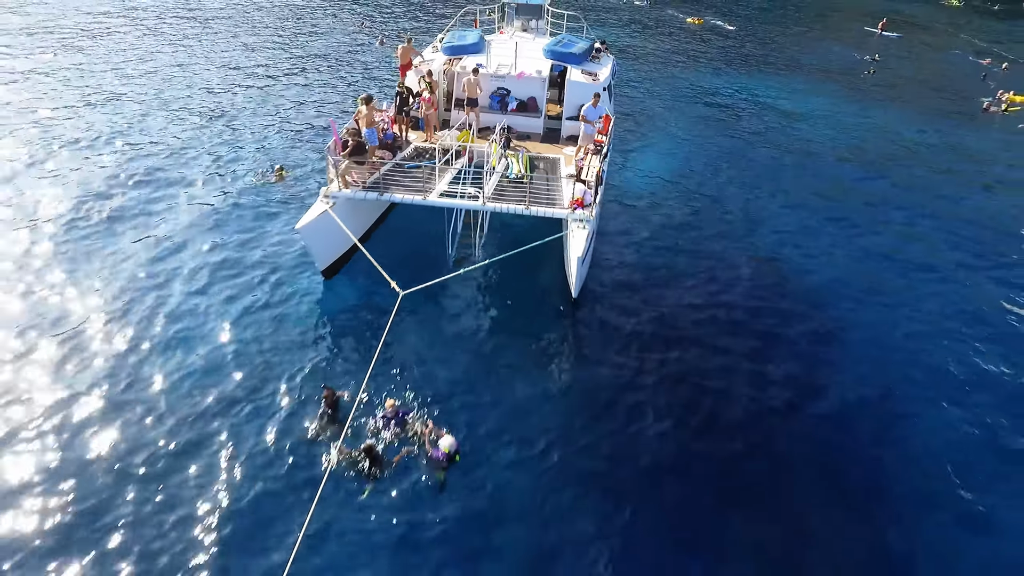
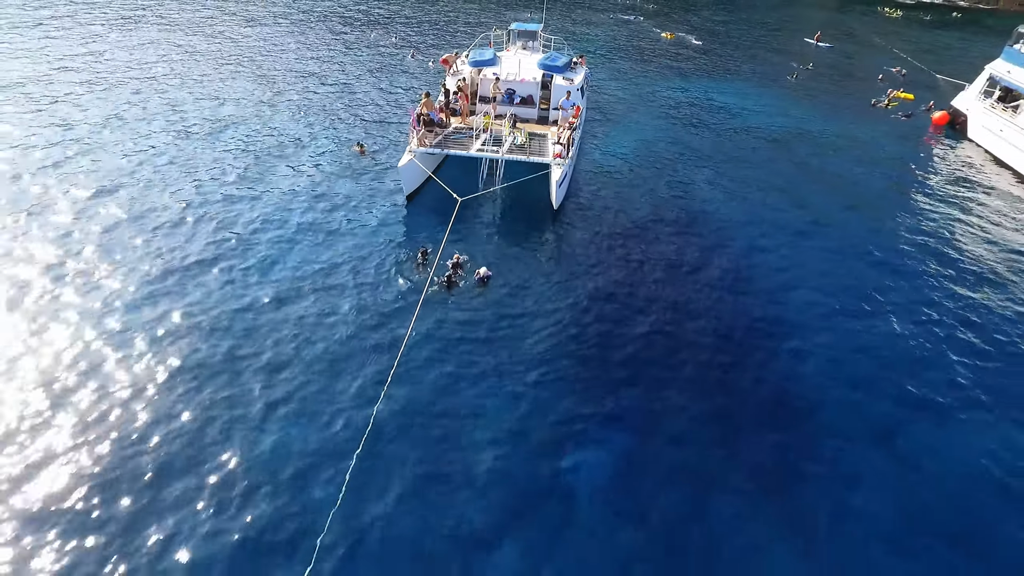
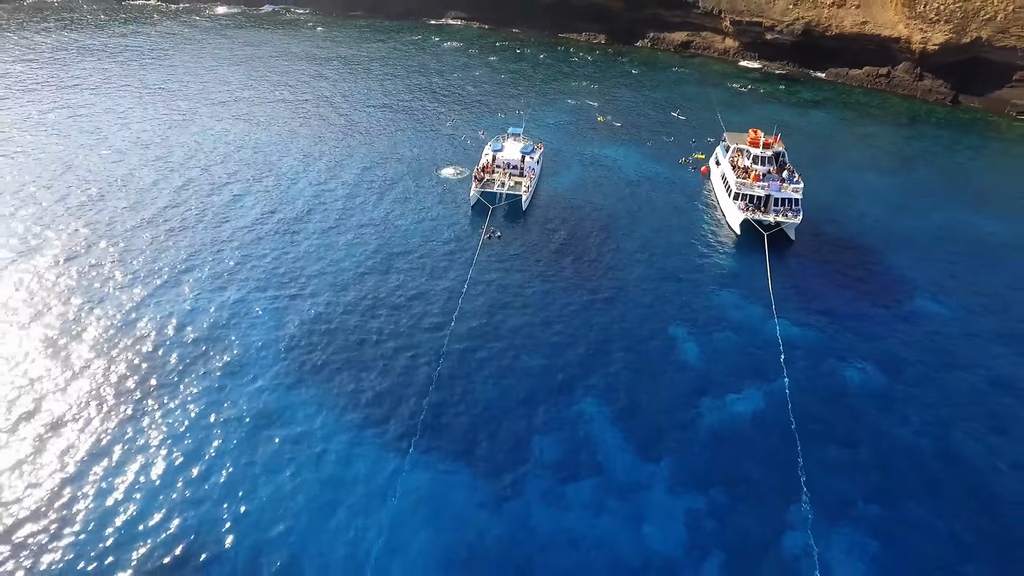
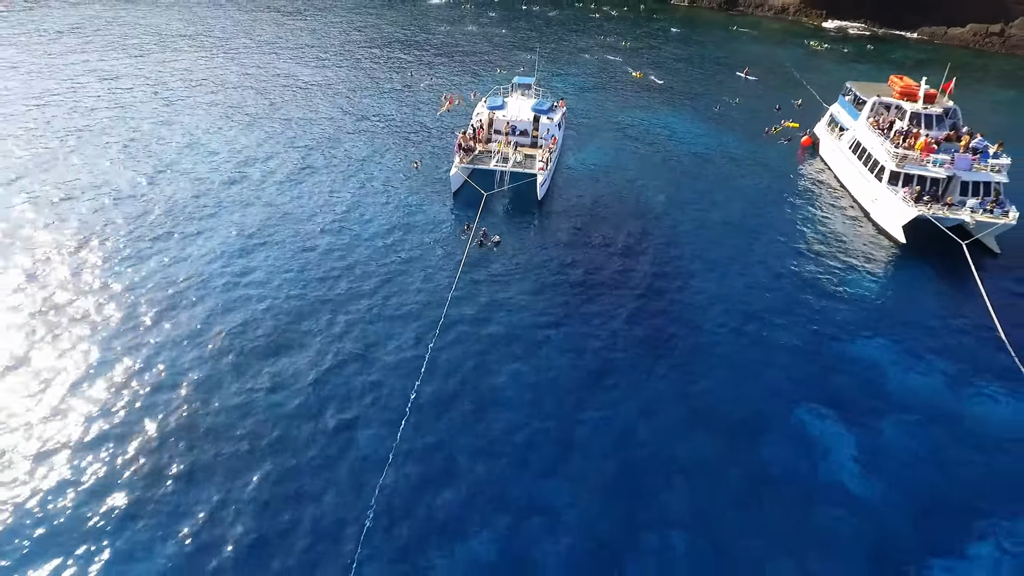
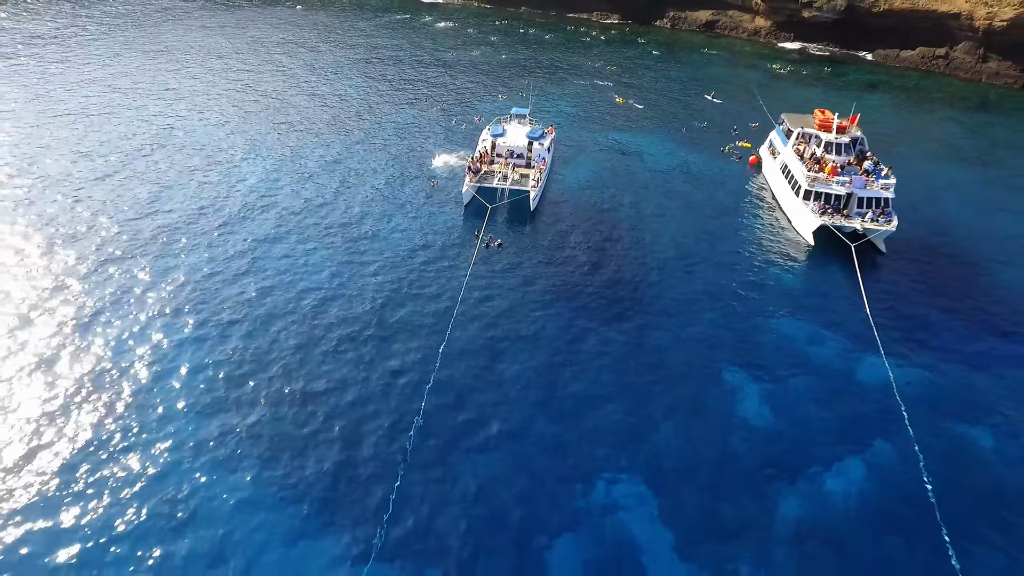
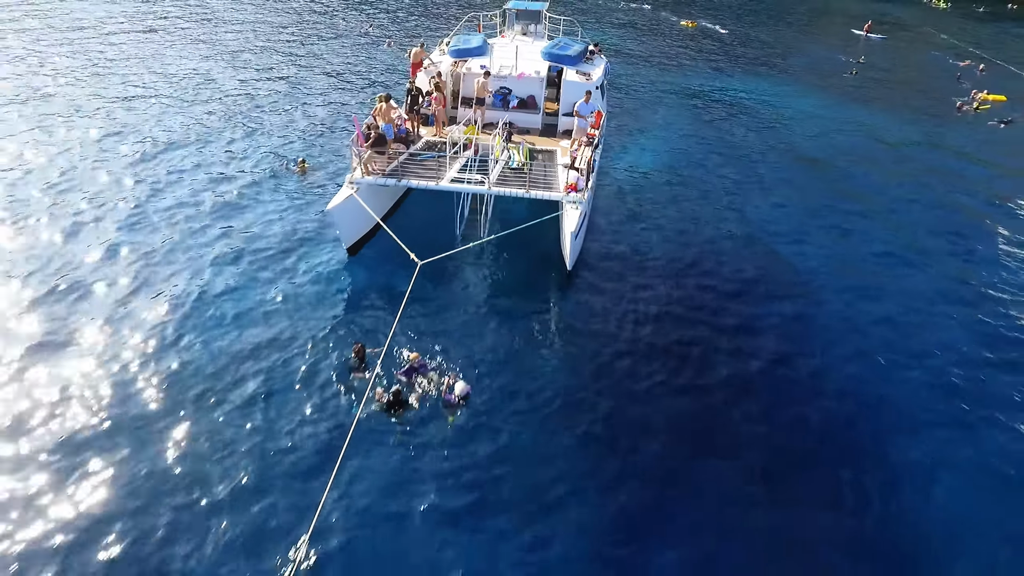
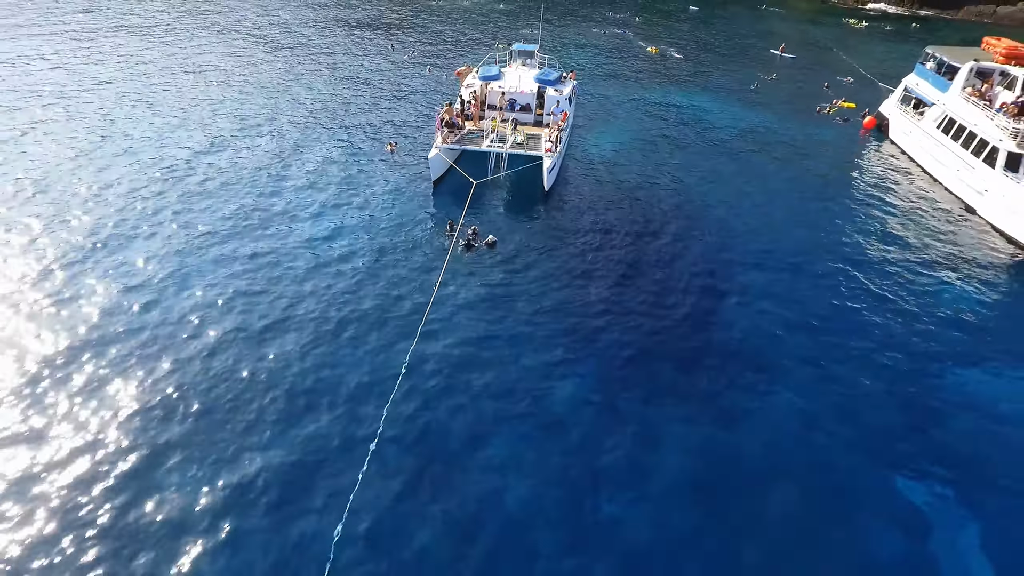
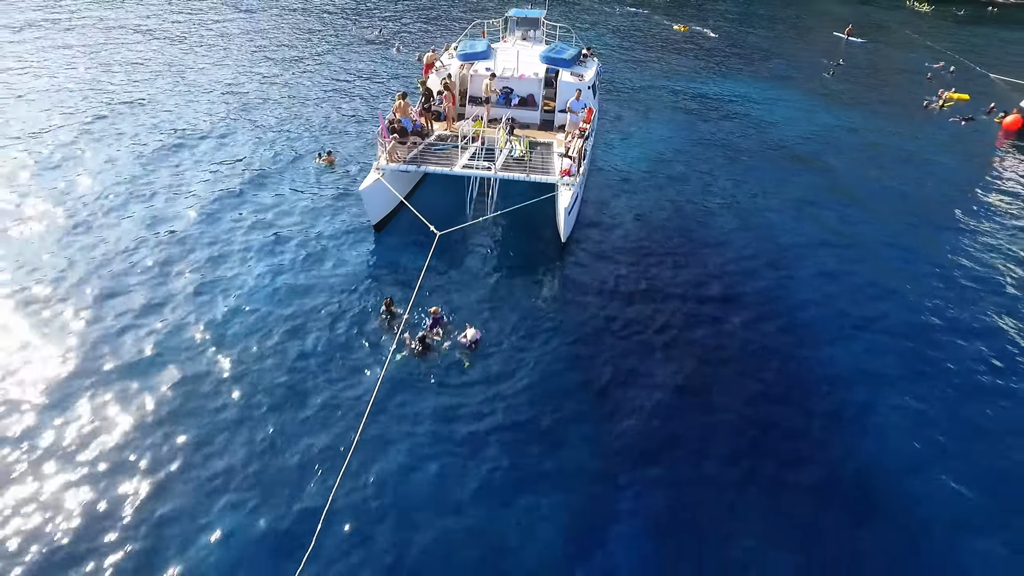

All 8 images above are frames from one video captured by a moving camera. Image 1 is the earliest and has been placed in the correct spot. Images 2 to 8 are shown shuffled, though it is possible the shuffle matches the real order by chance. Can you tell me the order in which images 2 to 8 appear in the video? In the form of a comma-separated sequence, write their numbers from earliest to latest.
6, 8, 2, 7, 4, 5, 3
